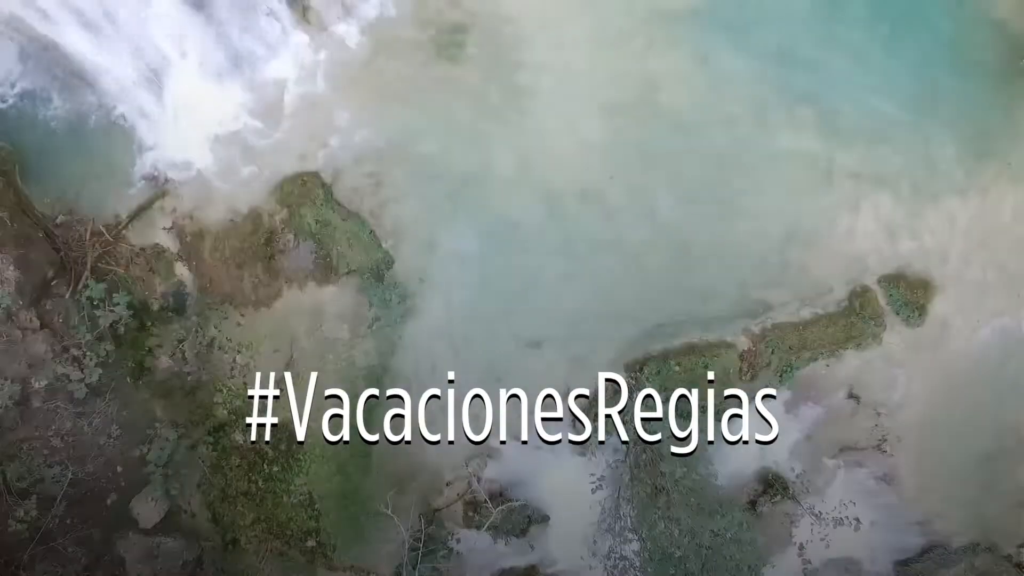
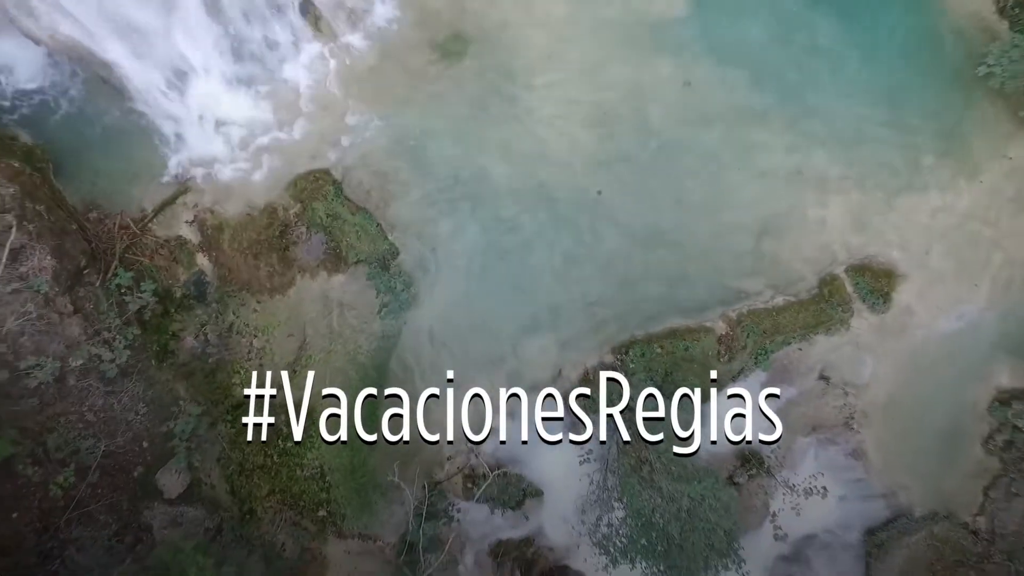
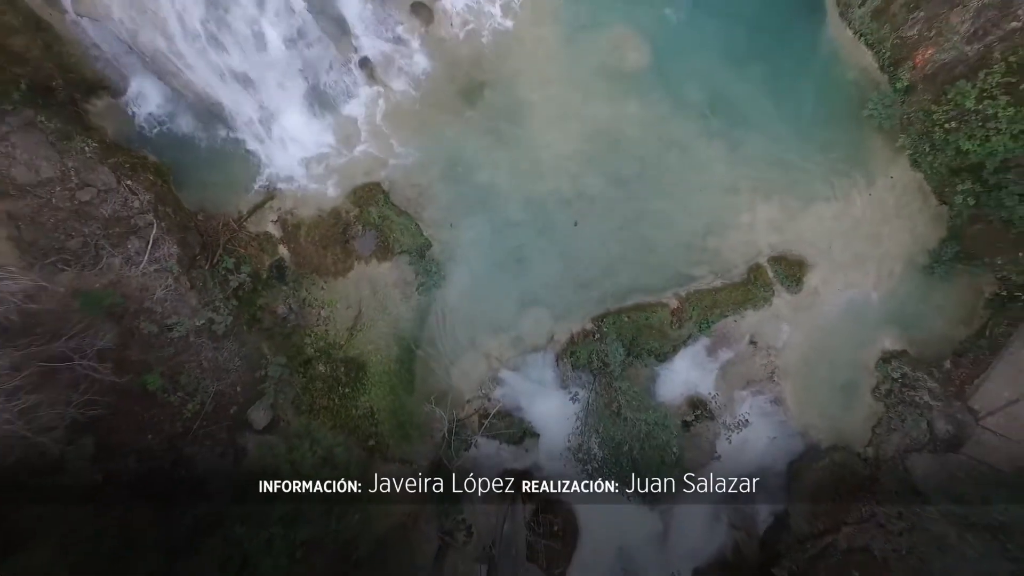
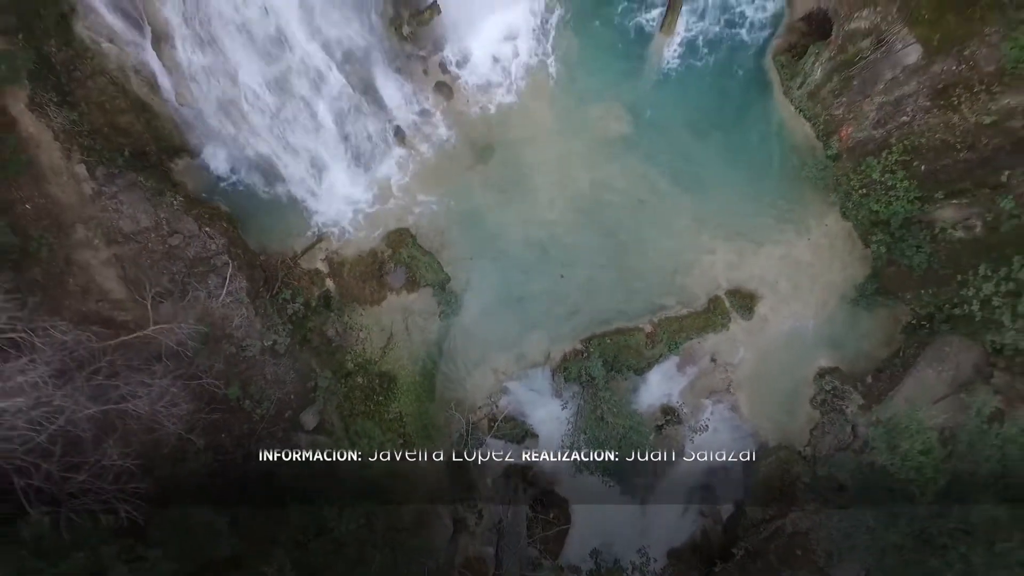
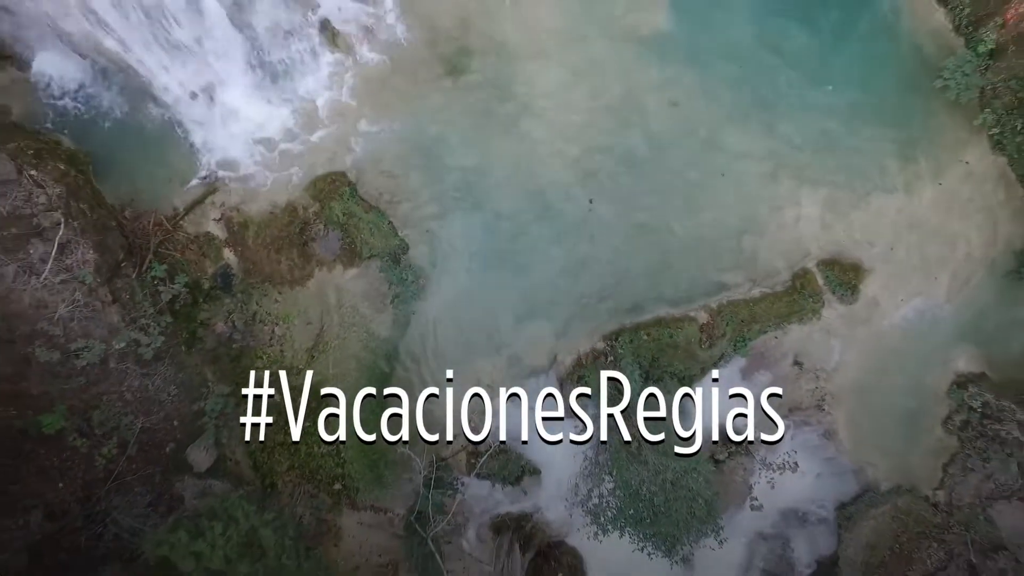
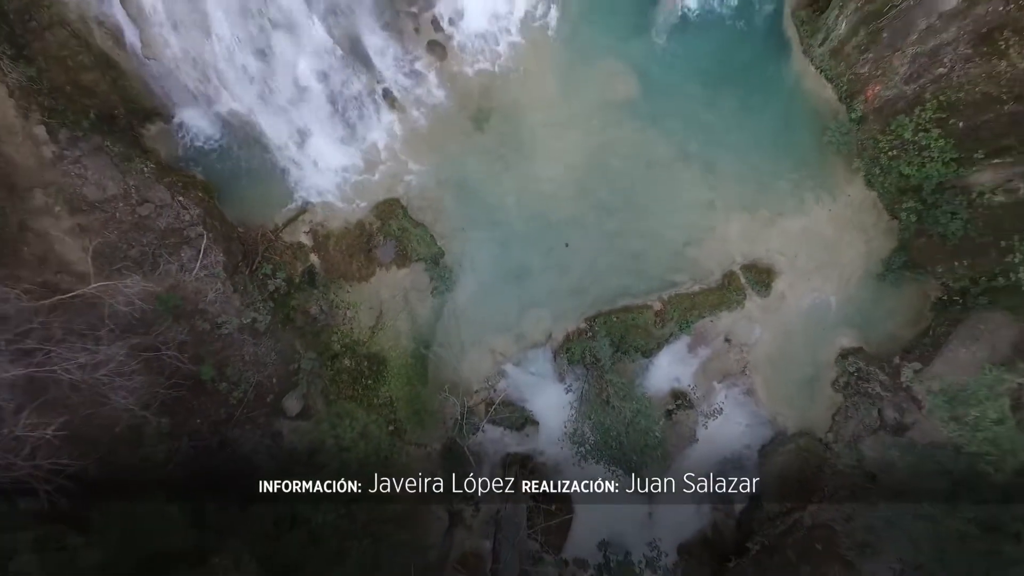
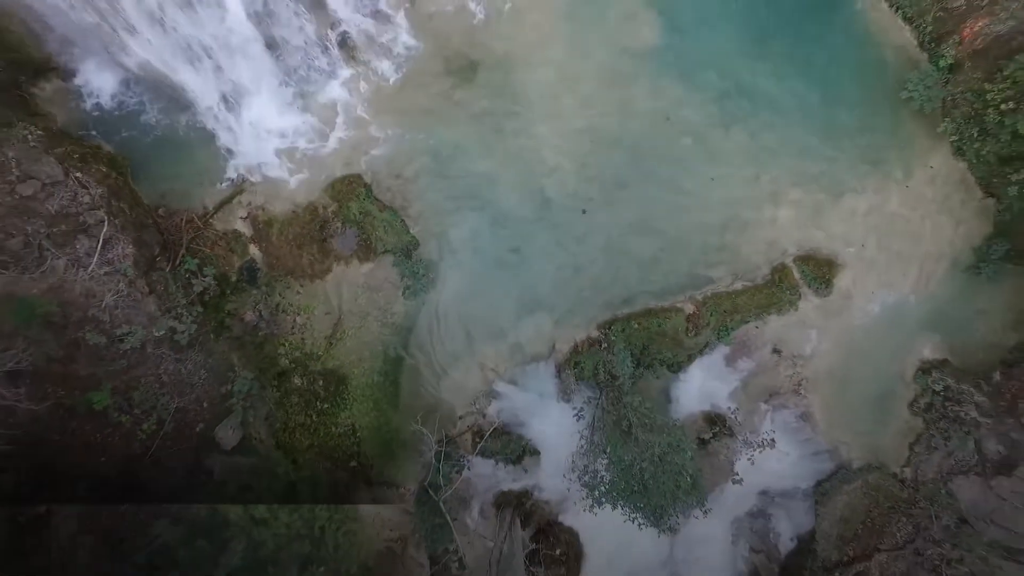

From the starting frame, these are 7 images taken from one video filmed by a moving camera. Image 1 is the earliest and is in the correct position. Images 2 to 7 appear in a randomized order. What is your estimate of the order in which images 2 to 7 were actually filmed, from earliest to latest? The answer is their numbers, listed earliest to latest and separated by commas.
2, 5, 7, 3, 6, 4
